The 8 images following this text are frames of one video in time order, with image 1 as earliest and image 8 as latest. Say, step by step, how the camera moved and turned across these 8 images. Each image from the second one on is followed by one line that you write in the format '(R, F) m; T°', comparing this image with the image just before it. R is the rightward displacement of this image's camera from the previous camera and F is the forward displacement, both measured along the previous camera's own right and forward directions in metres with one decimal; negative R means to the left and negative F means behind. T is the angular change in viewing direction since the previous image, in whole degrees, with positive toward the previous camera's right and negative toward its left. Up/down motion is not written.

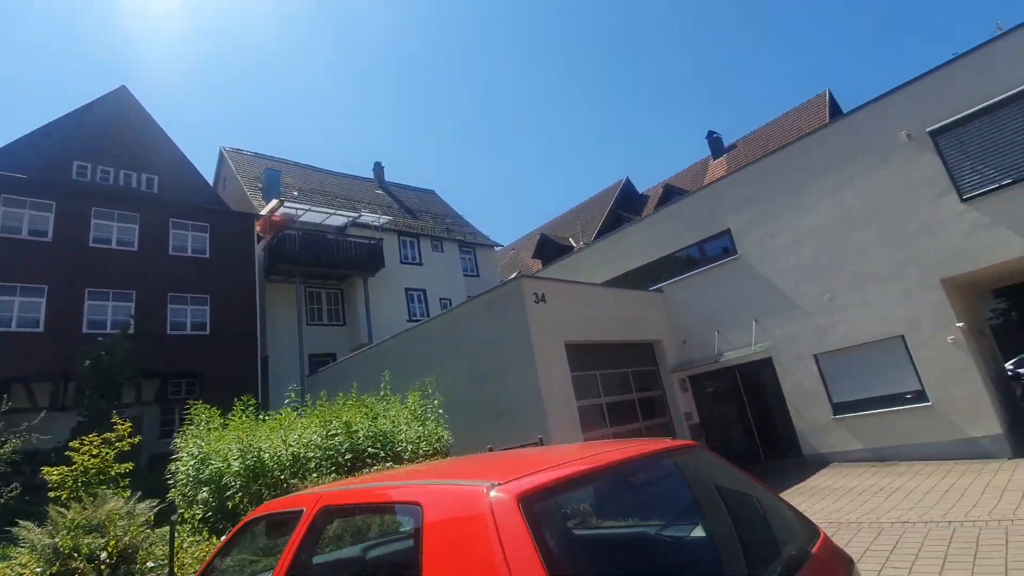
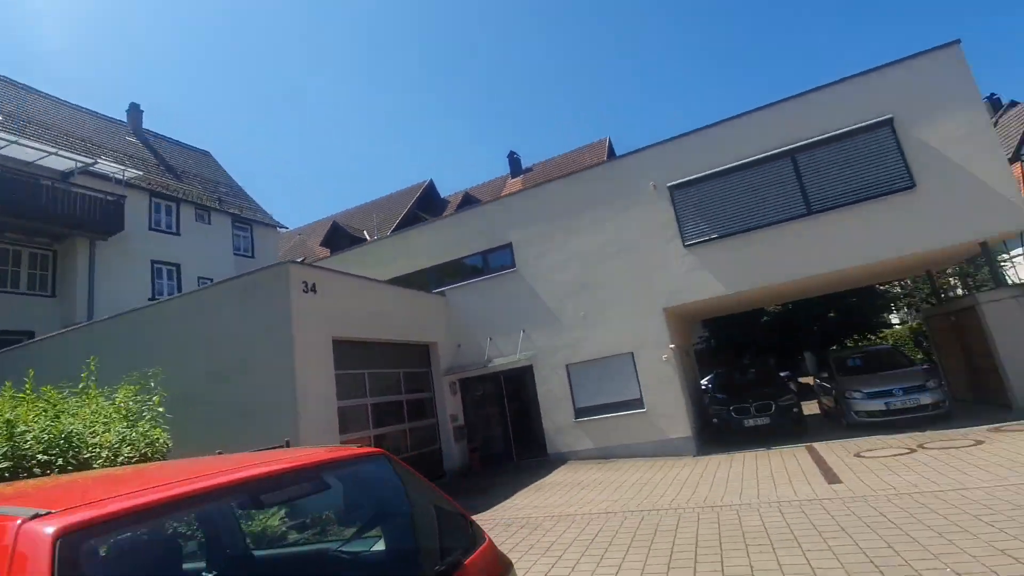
(+0.5, +0.1) m; +22°
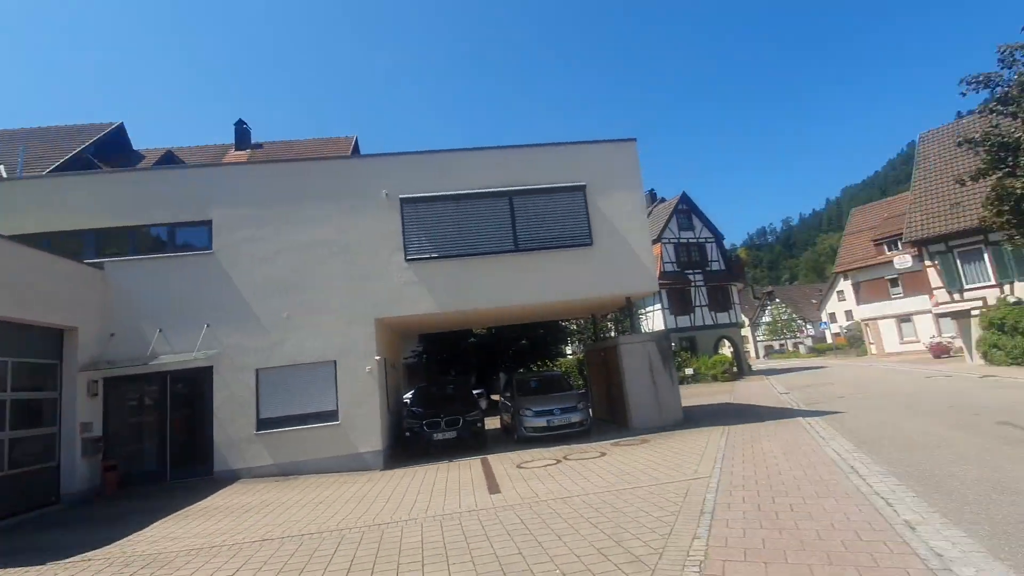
(+0.4, +0.2) m; +29°
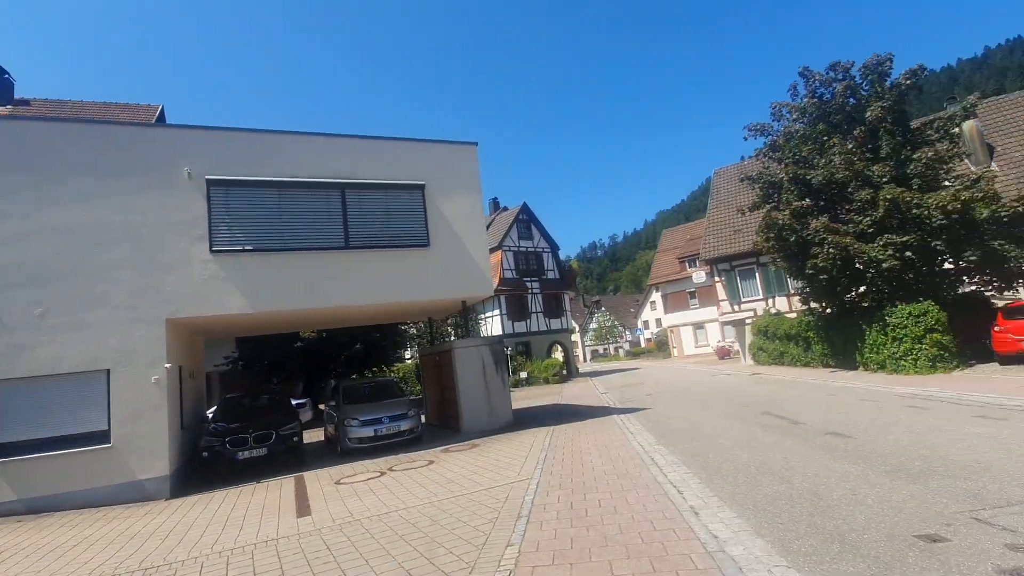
(+0.3, +0.3) m; +17°
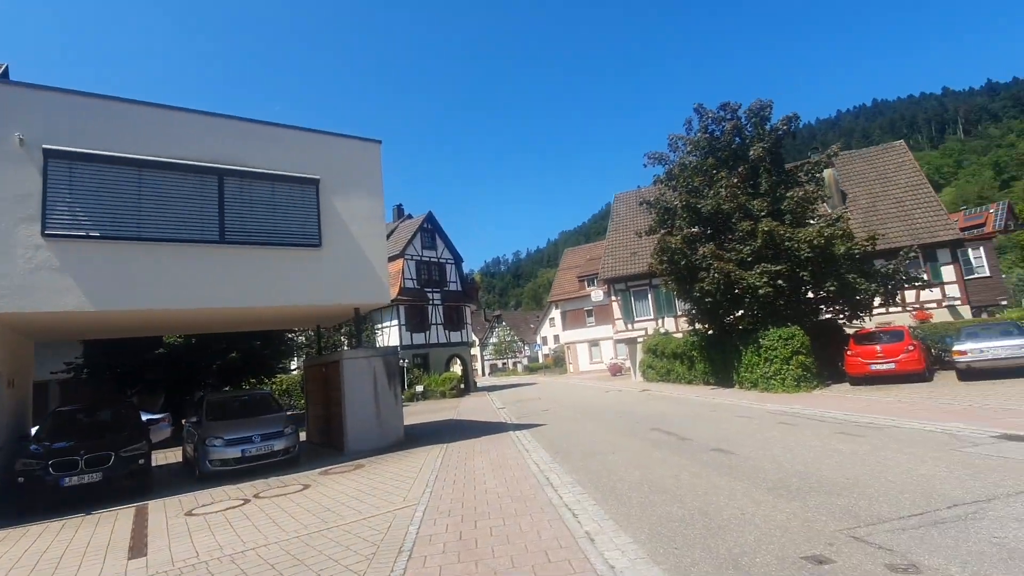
(+0.1, +0.5) m; +11°
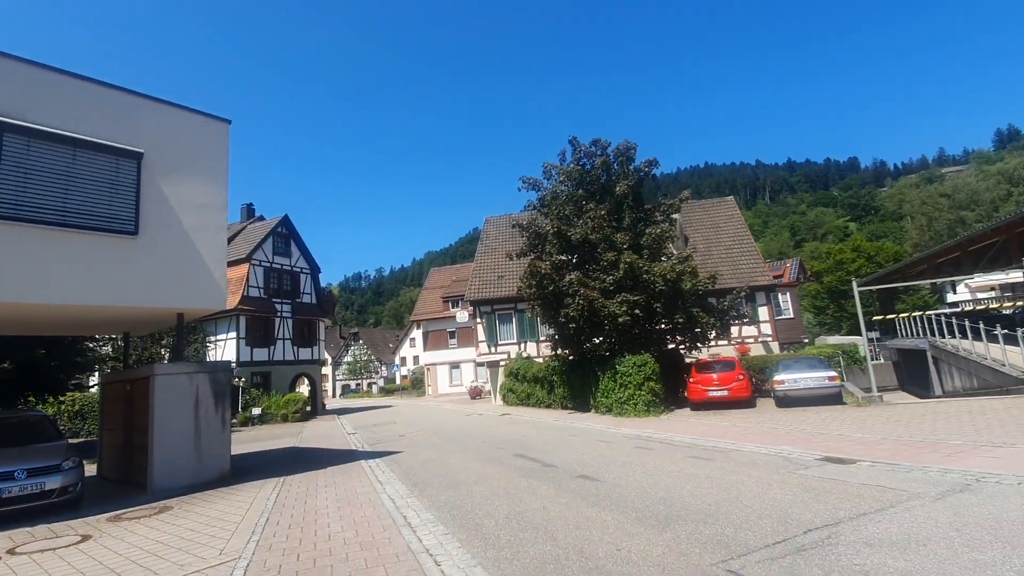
(-0.1, +0.7) m; +15°
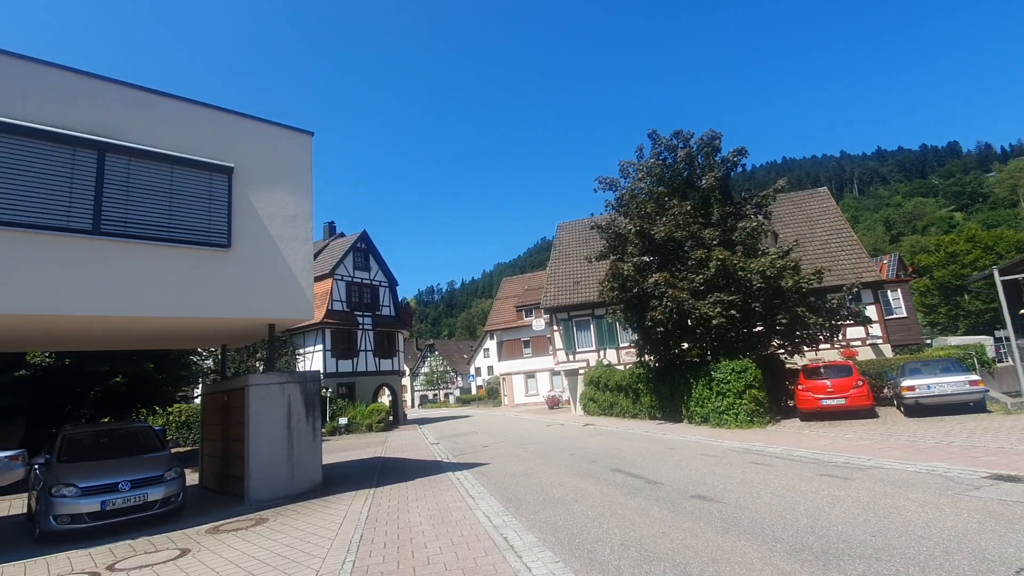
(-0.4, +0.6) m; -8°
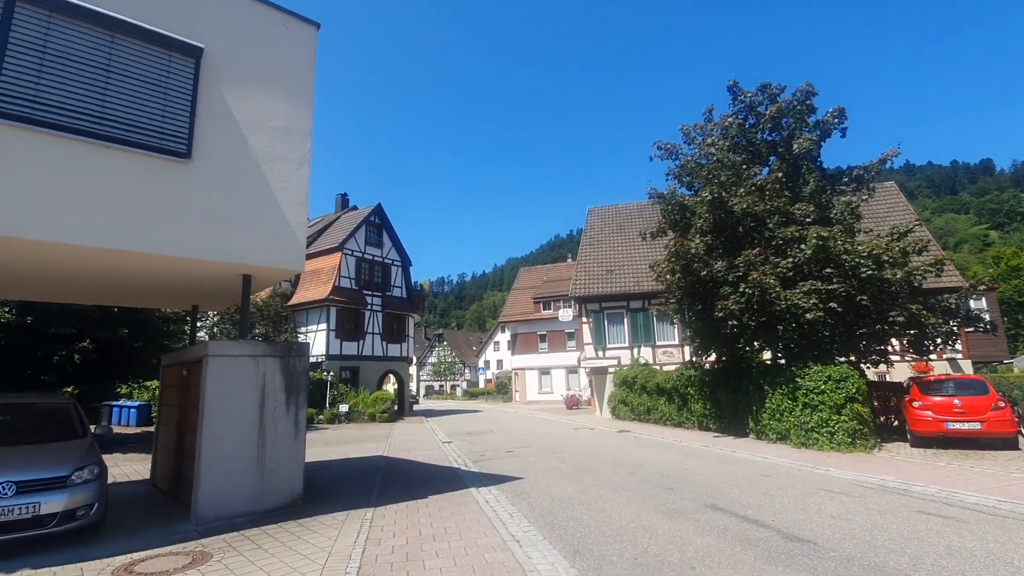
(-0.8, +2.9) m; -1°
